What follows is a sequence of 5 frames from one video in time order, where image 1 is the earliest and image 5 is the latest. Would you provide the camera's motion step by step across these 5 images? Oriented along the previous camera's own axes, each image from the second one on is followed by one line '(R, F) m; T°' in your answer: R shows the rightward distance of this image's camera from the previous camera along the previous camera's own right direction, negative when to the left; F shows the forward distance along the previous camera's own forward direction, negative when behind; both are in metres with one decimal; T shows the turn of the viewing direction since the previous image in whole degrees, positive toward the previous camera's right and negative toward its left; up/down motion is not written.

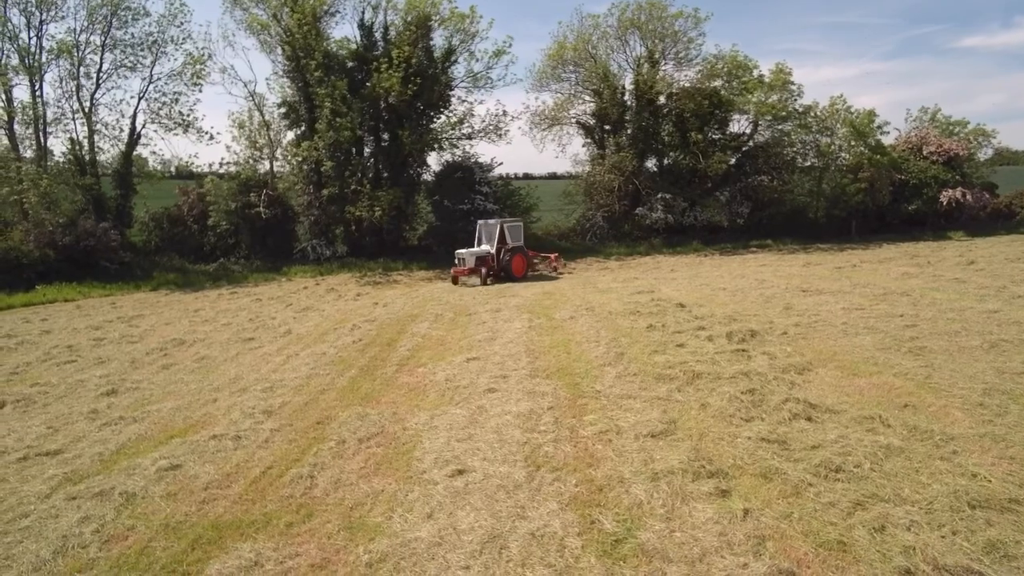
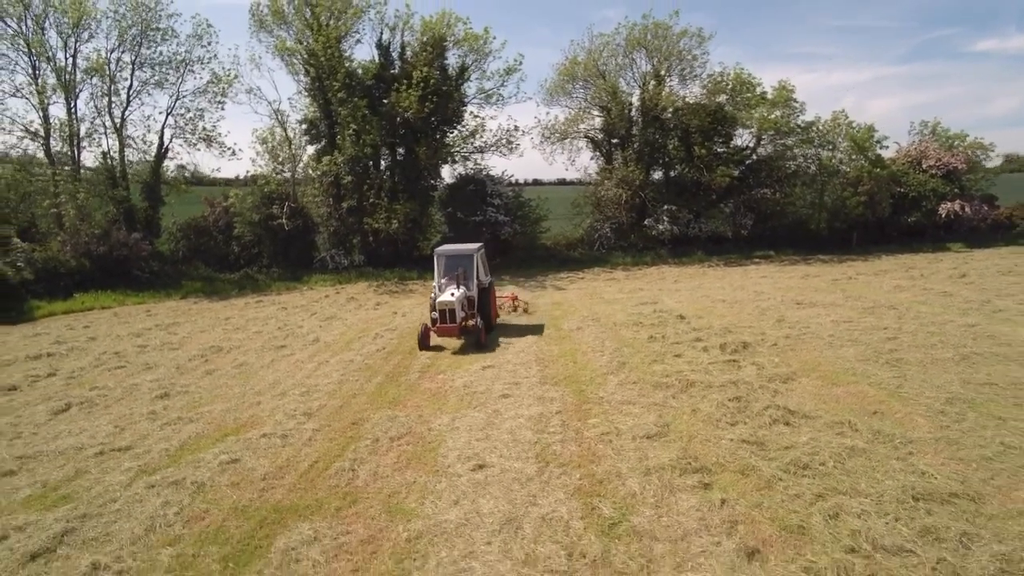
(0.0, -0.8) m; -1°
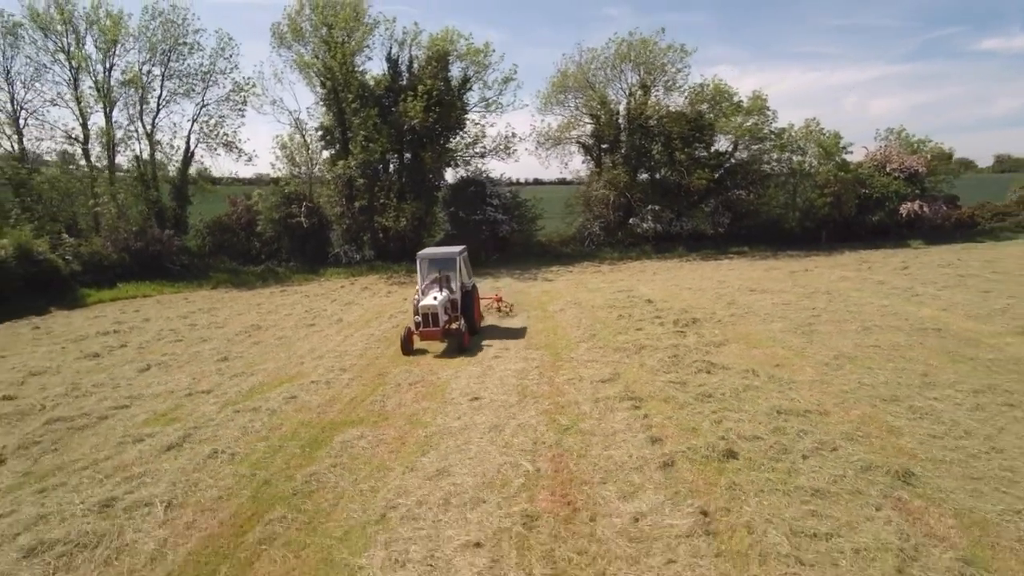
(+0.2, -2.0) m; 0°
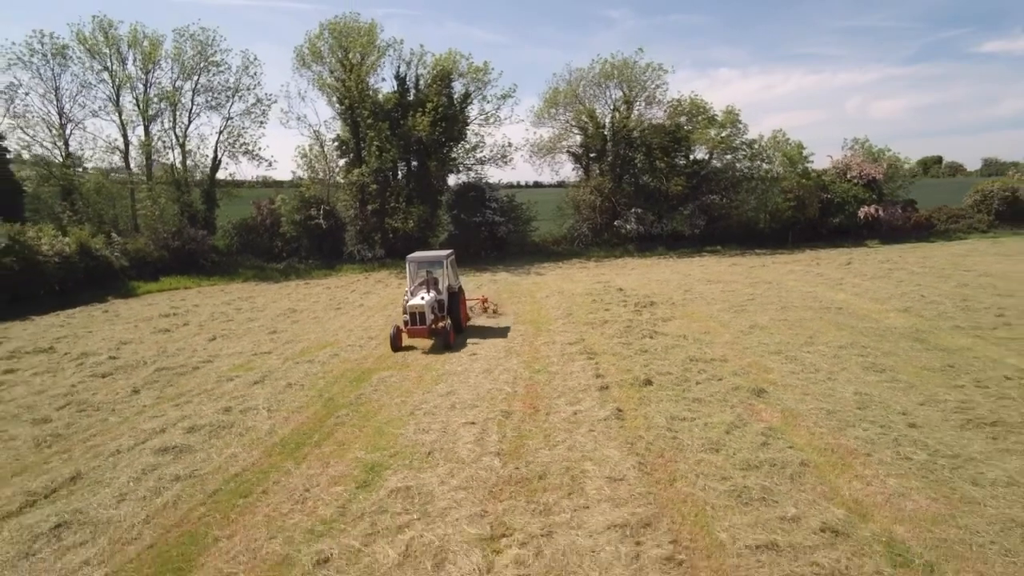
(+0.2, -2.6) m; 0°
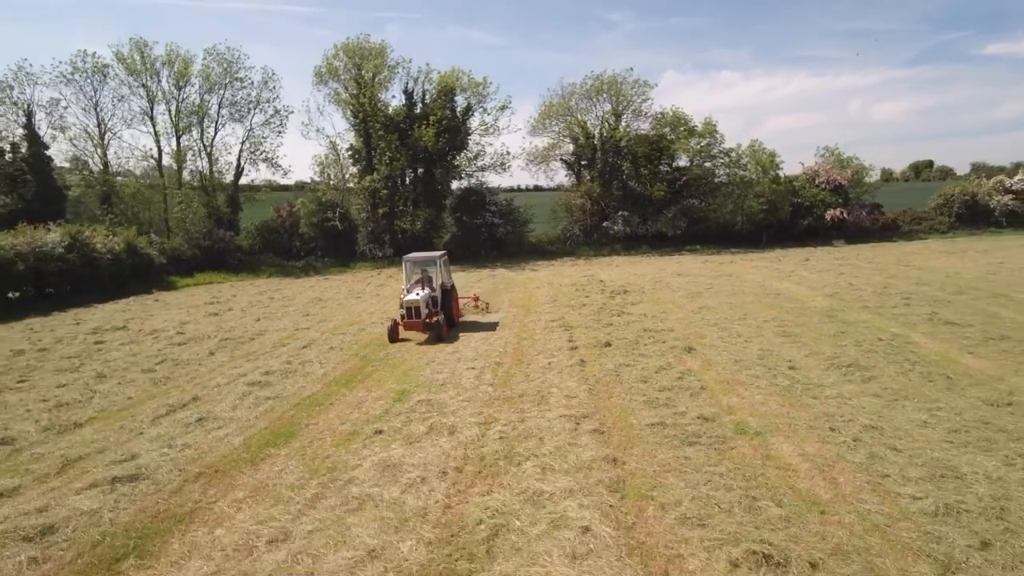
(+0.2, -2.5) m; 0°
